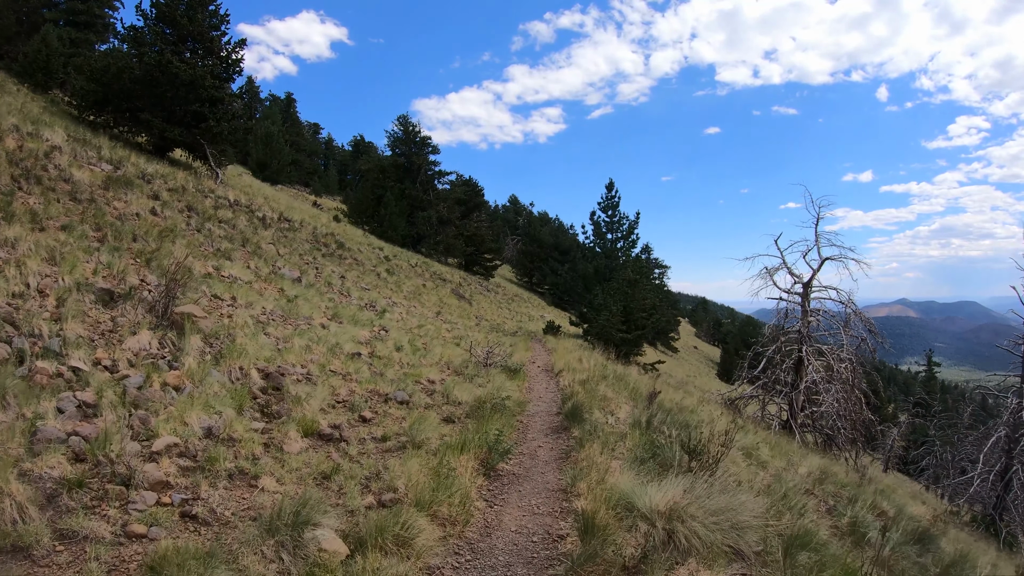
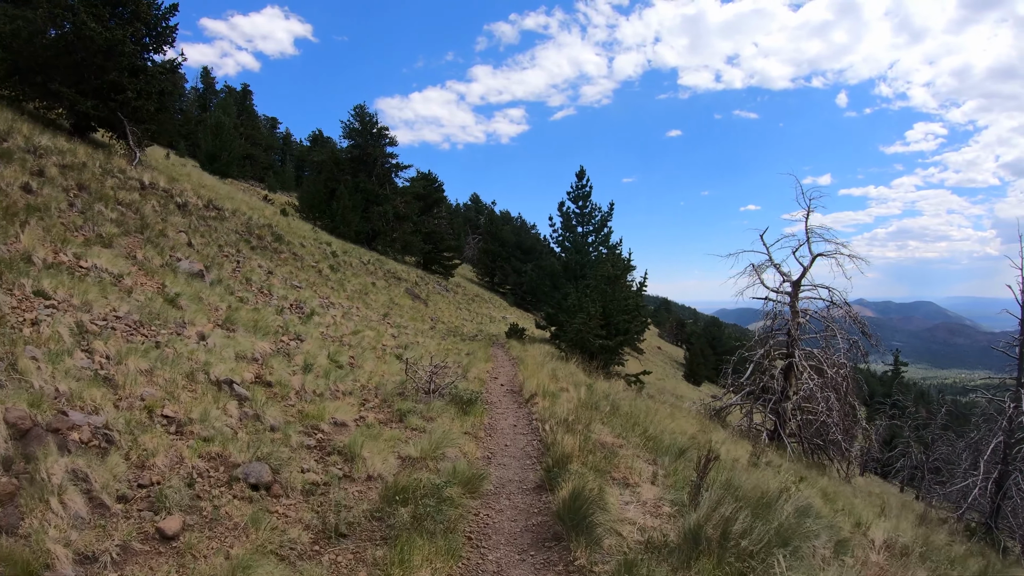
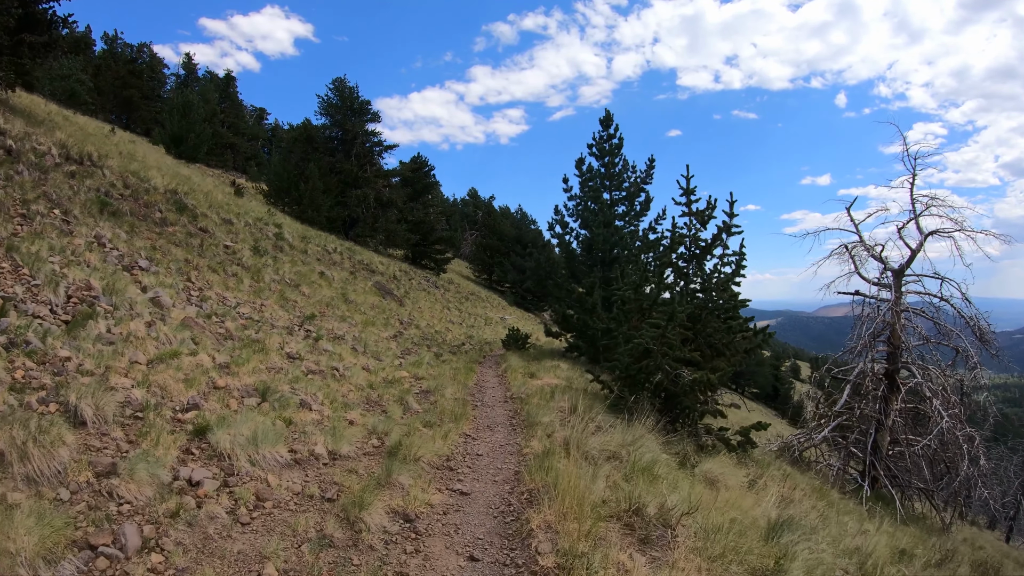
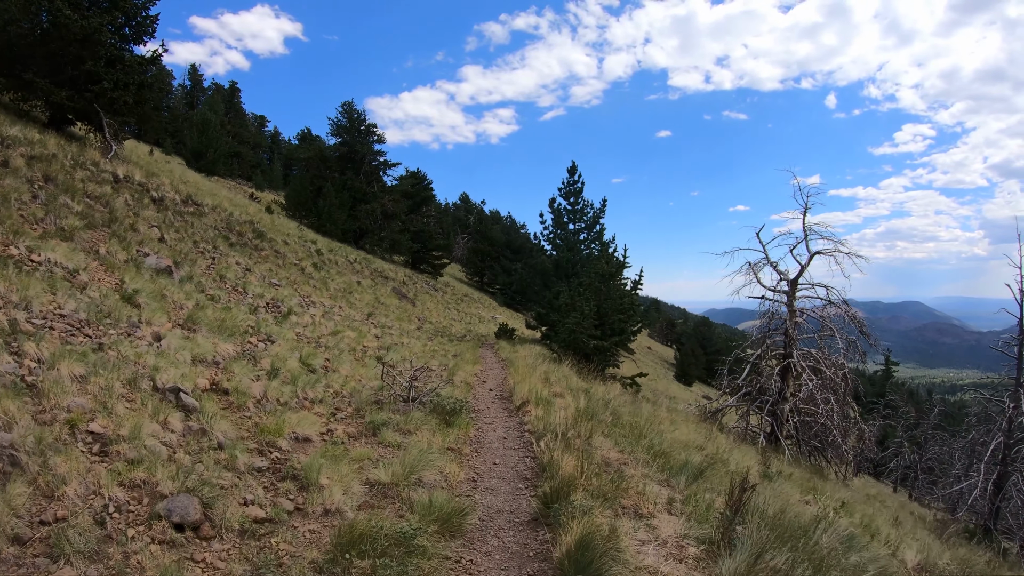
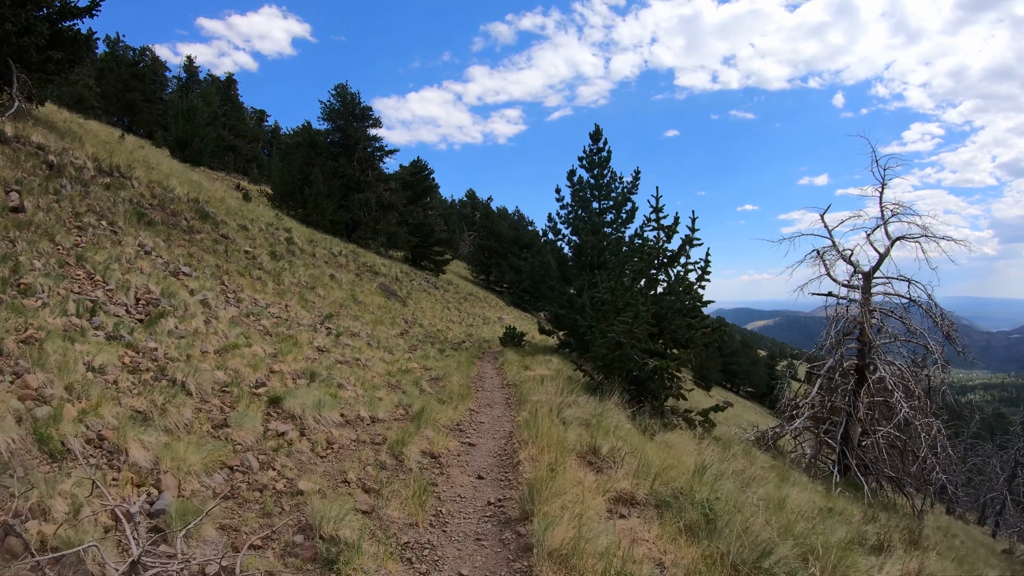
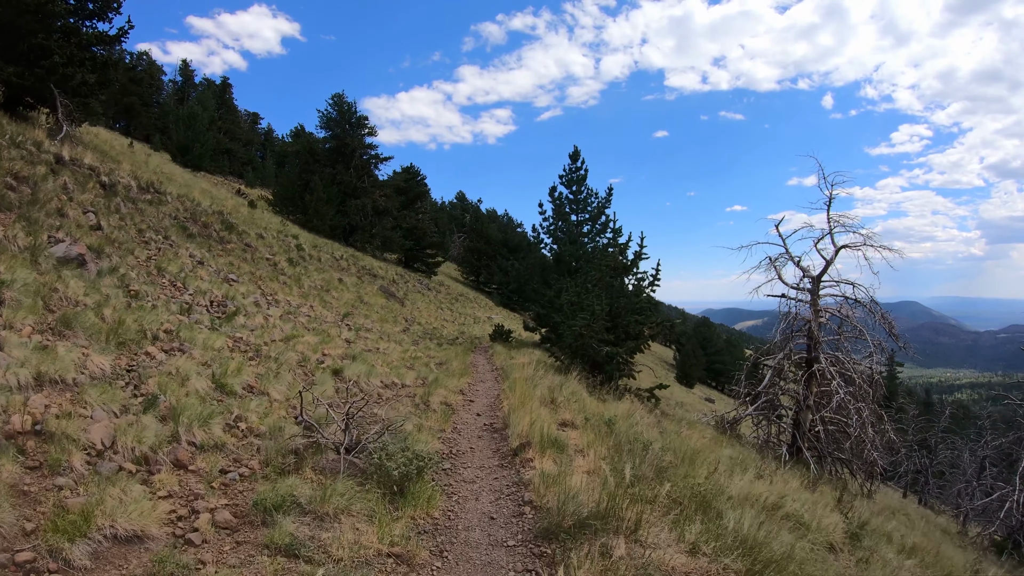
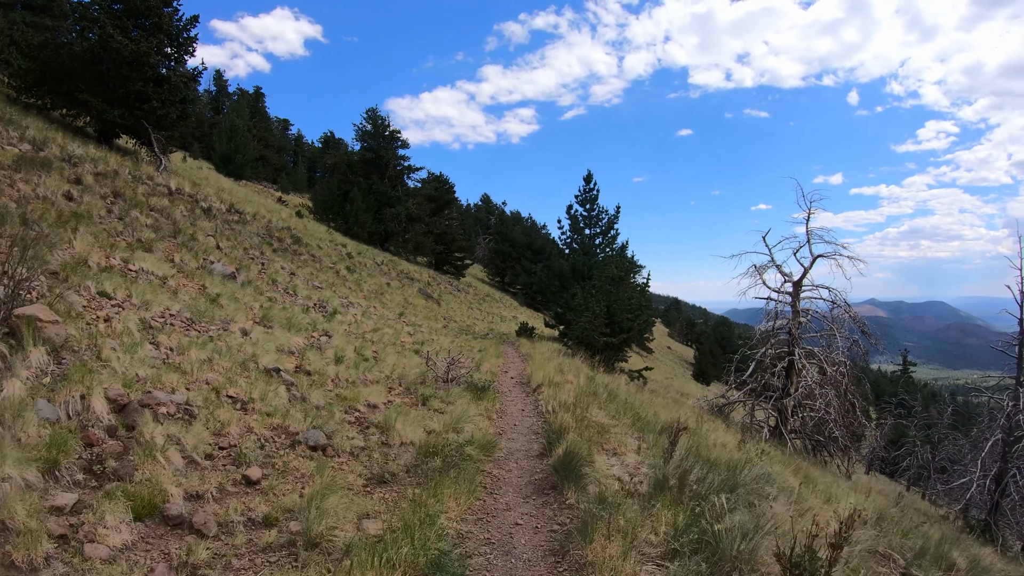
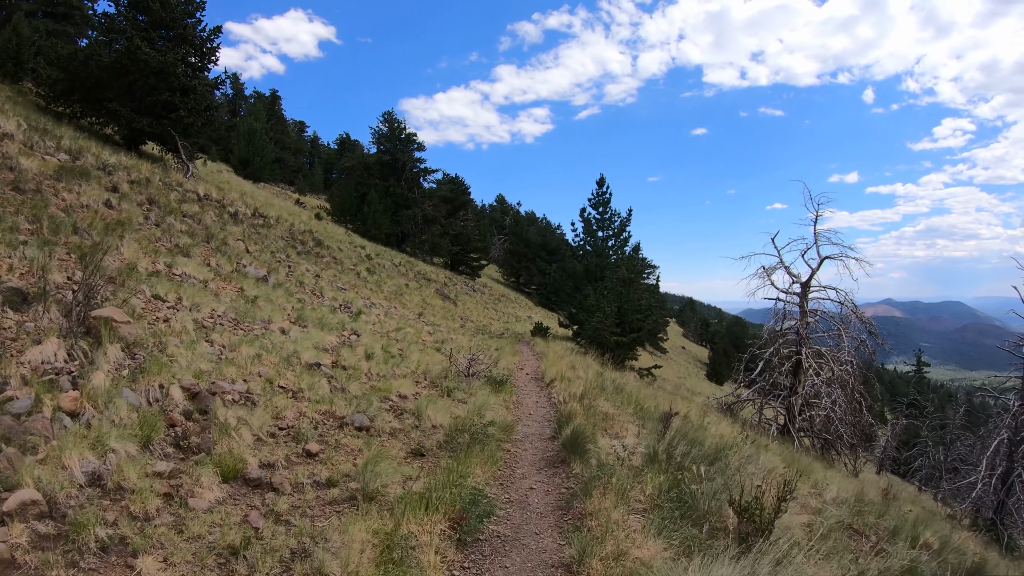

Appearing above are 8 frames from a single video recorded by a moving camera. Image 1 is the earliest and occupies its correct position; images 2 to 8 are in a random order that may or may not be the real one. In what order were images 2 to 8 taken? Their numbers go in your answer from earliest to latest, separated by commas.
8, 7, 2, 4, 6, 5, 3
